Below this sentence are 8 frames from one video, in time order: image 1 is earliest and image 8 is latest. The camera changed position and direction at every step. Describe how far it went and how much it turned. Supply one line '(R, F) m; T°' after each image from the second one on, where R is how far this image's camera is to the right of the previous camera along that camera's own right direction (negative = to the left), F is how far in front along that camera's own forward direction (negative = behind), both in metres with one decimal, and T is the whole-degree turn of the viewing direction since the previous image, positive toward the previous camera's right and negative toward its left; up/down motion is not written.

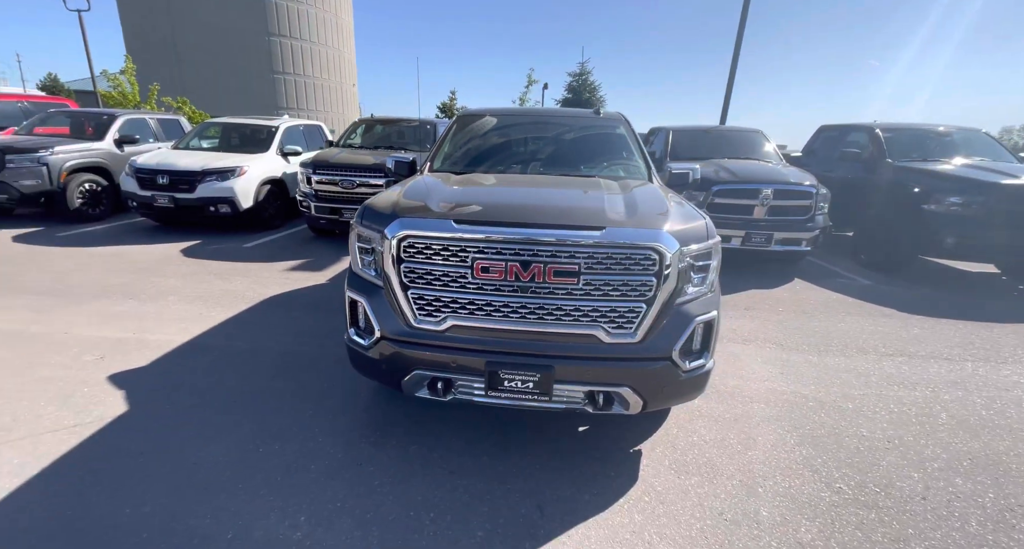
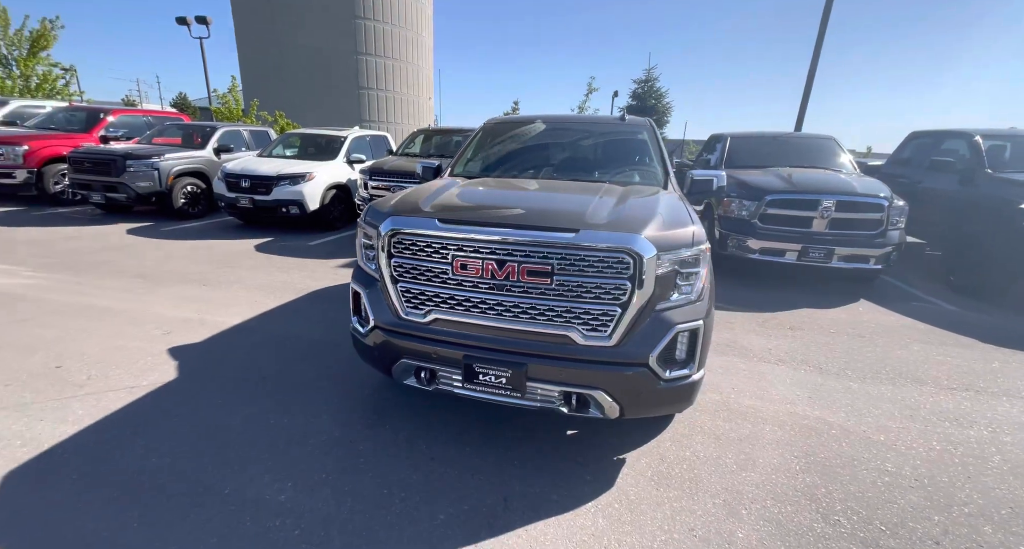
(+0.4, 0.0) m; -9°
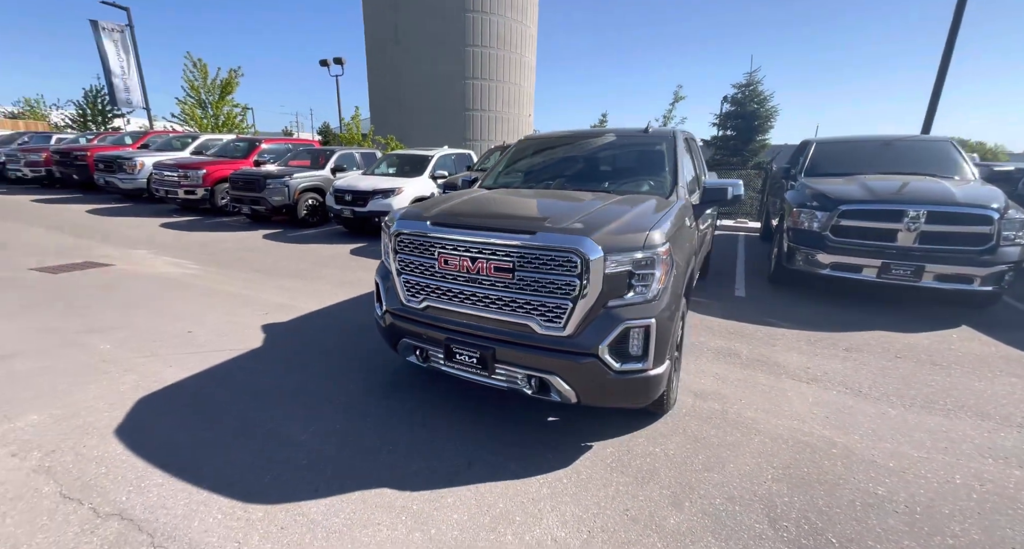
(+0.7, -0.3) m; -13°
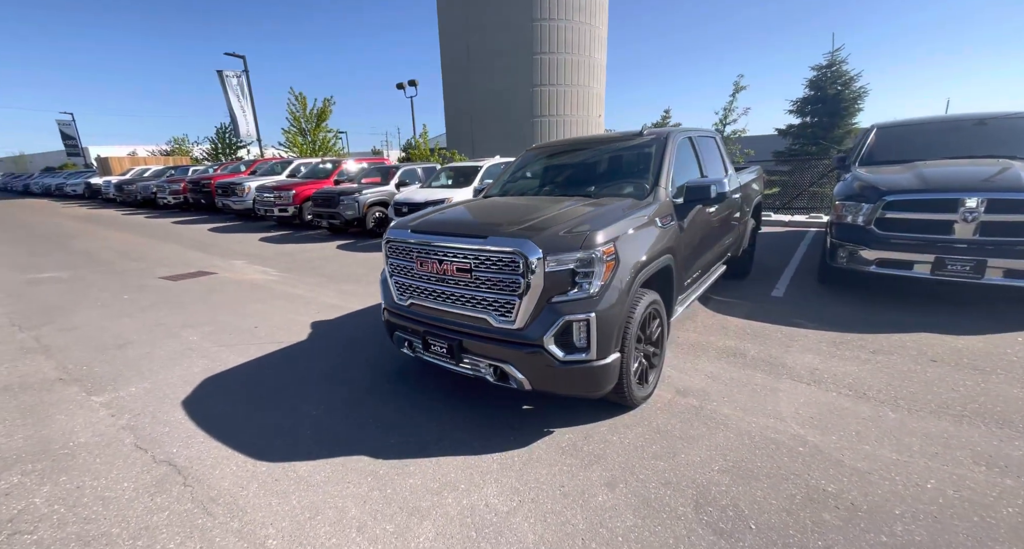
(+0.7, -0.2) m; -10°
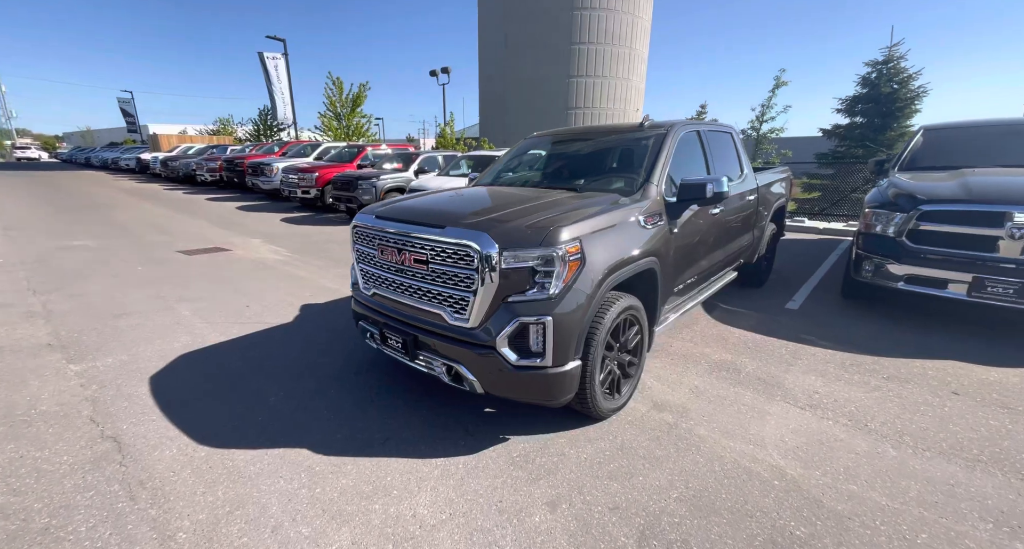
(+0.4, +0.2) m; -4°
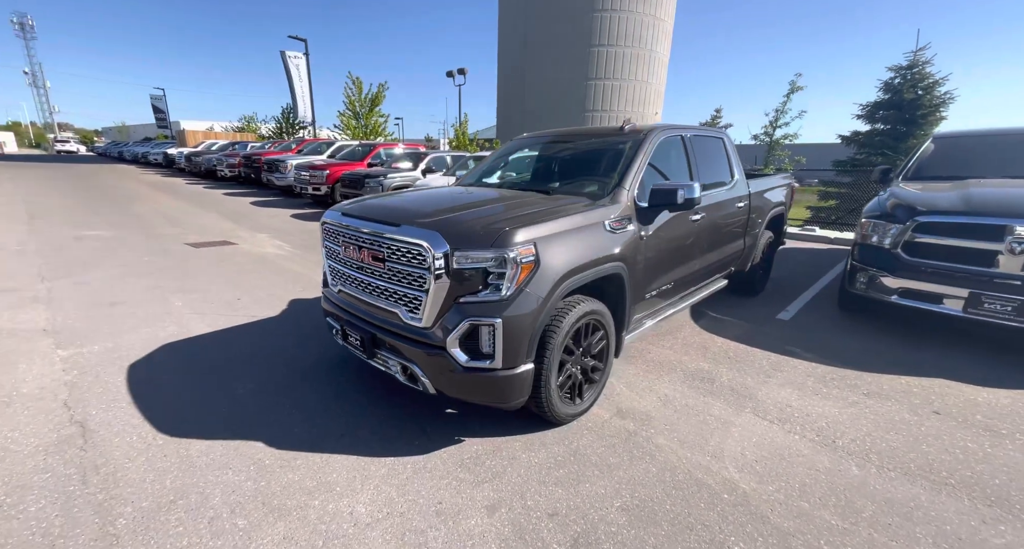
(+0.3, 0.0) m; -2°
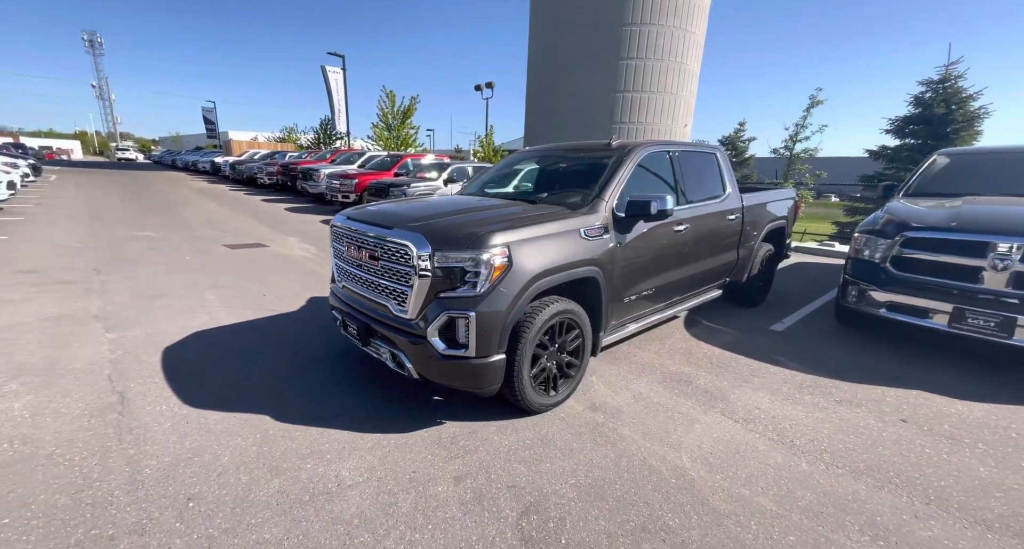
(+0.3, -0.3) m; -4°
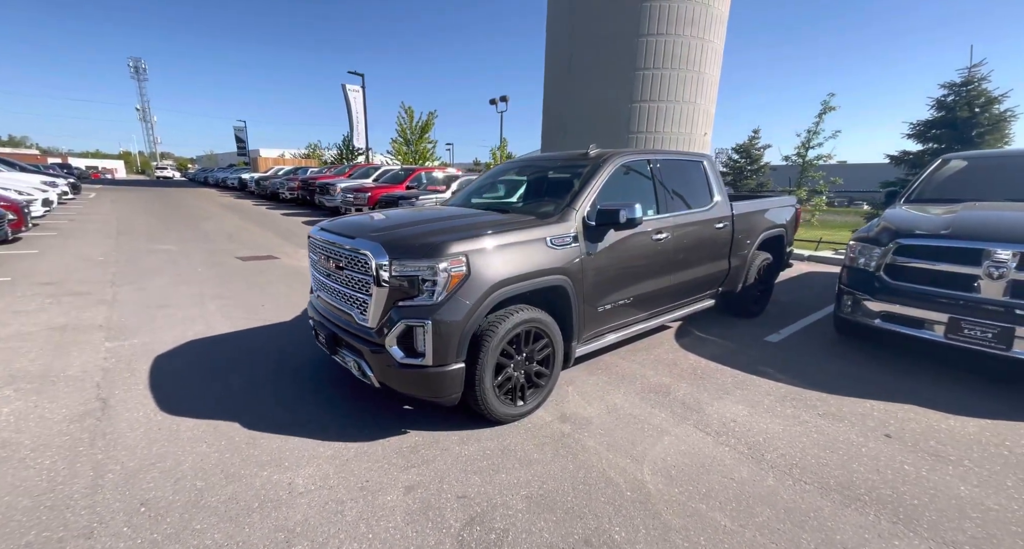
(+0.4, 0.0) m; -3°
